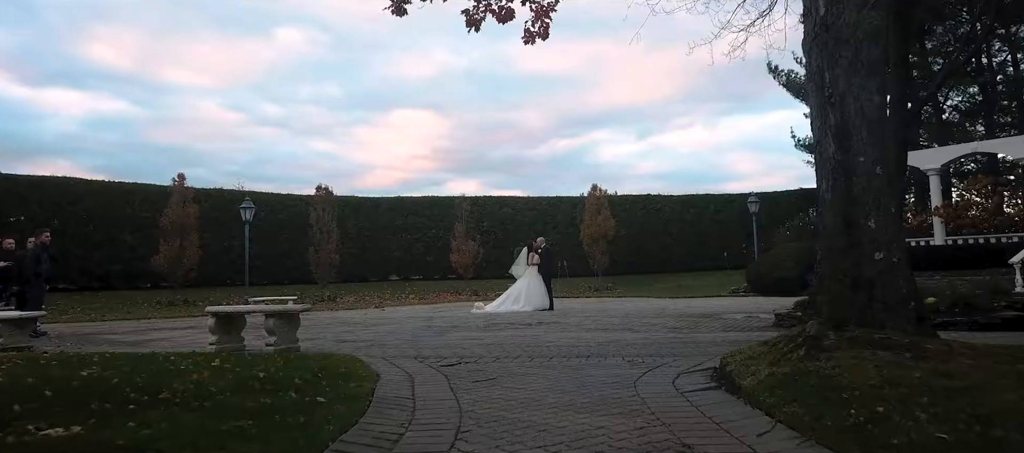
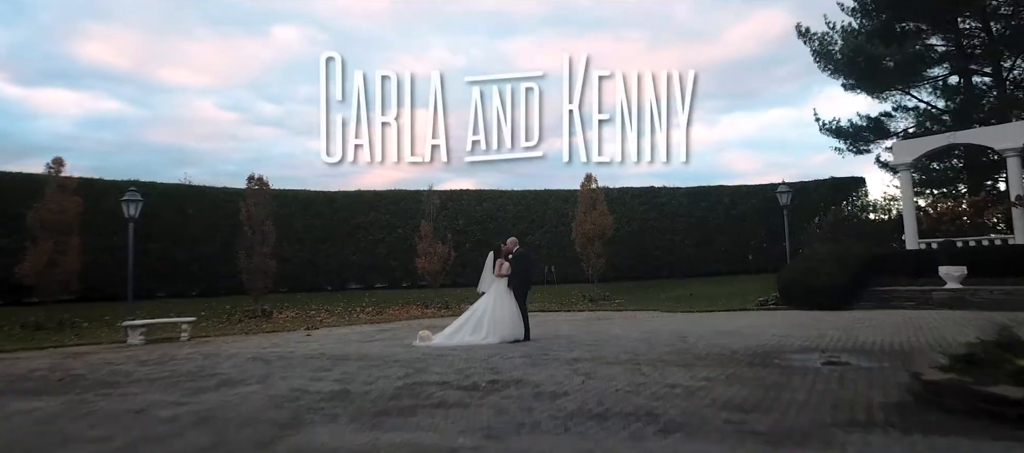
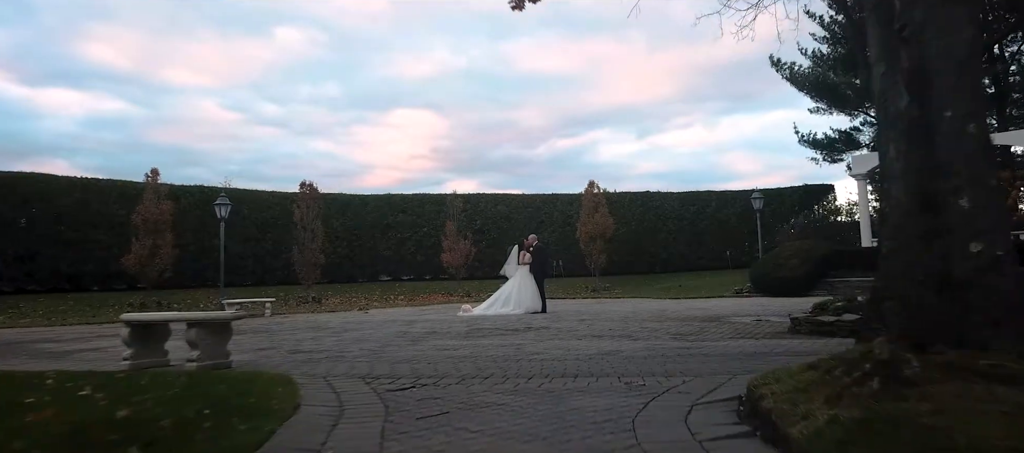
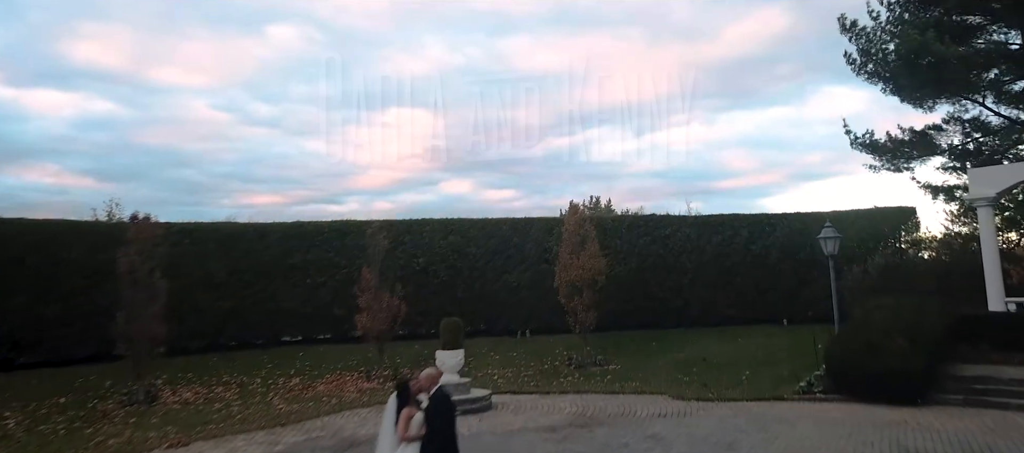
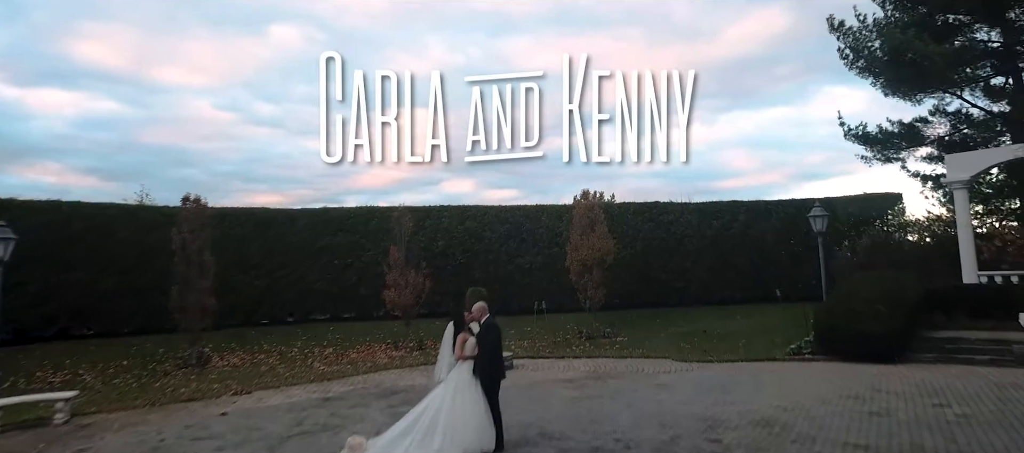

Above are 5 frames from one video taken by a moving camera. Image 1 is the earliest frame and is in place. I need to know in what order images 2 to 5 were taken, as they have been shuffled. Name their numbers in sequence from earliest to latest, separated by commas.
3, 2, 5, 4
